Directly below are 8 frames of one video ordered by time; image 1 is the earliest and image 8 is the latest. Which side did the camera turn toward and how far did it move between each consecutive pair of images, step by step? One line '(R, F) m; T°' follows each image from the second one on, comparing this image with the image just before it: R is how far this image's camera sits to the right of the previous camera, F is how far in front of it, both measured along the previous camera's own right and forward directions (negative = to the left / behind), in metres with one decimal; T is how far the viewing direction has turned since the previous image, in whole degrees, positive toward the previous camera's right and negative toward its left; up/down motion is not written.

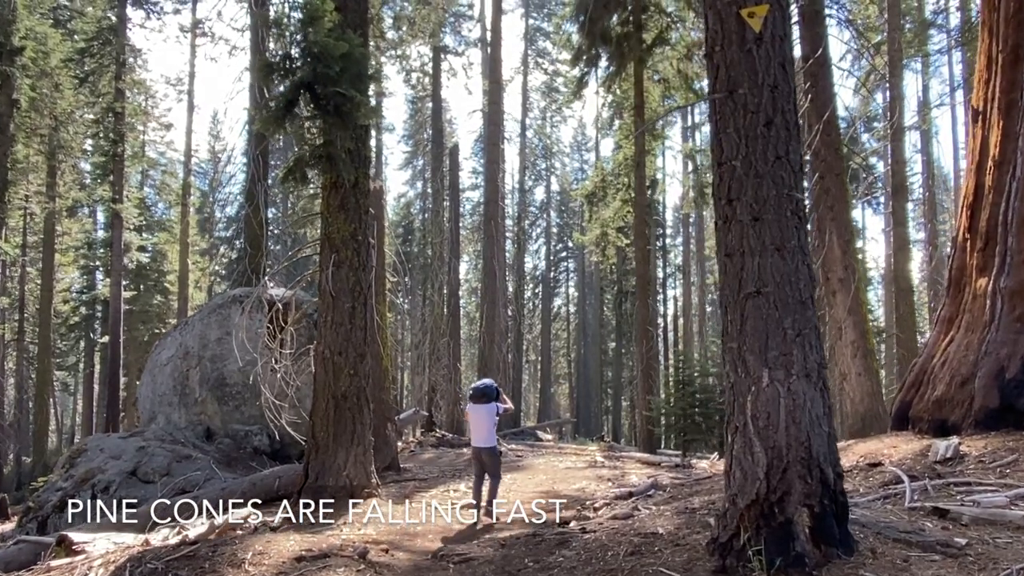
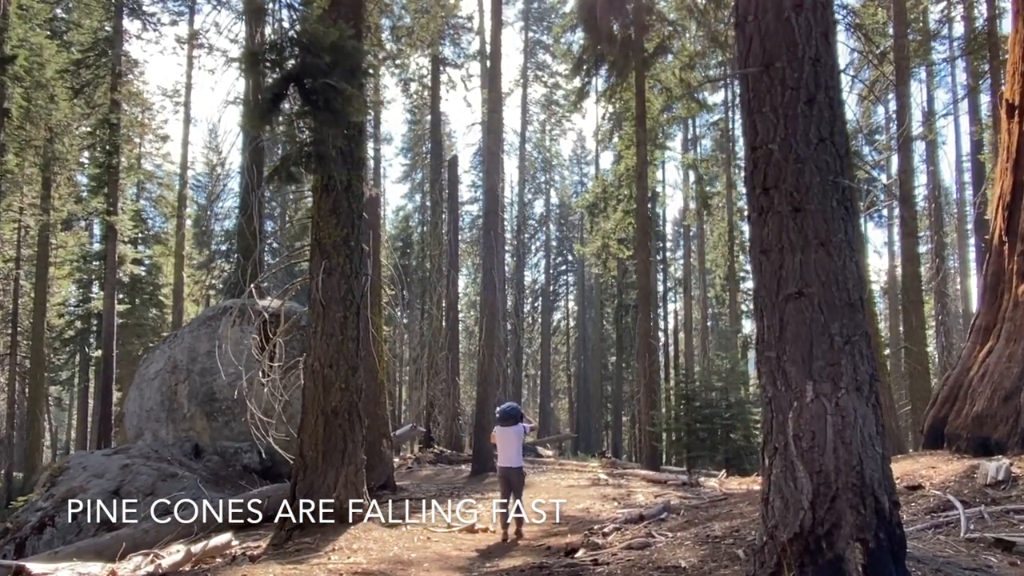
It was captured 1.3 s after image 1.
(0.0, +0.5) m; 0°
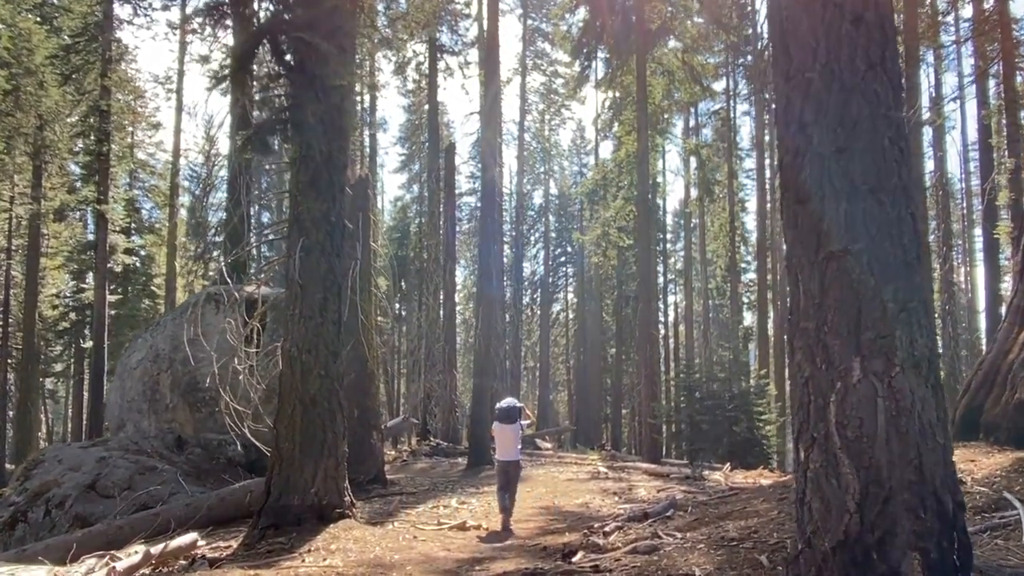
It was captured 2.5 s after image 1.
(+0.1, +0.5) m; 0°
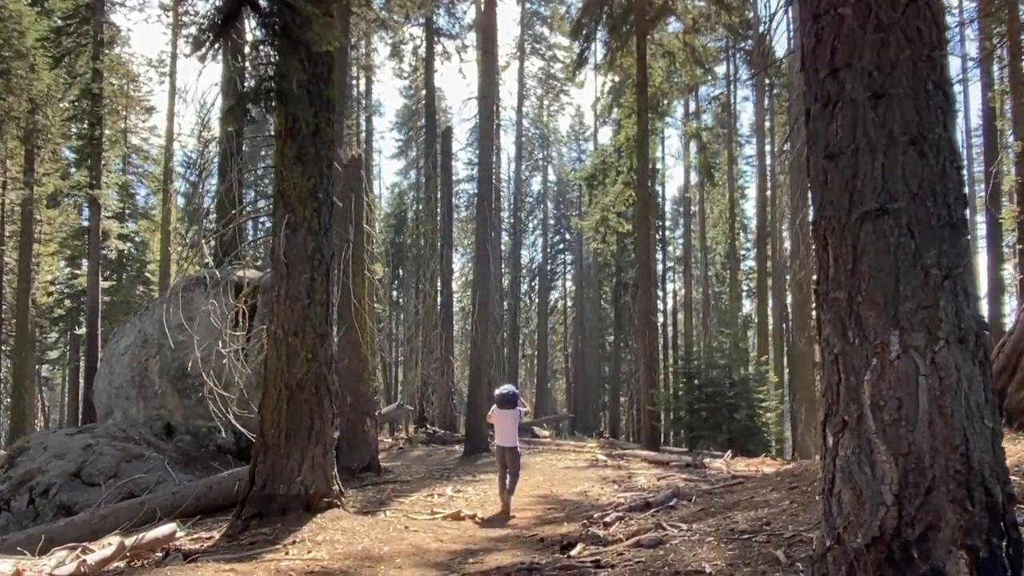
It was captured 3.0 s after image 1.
(0.0, +0.3) m; 0°
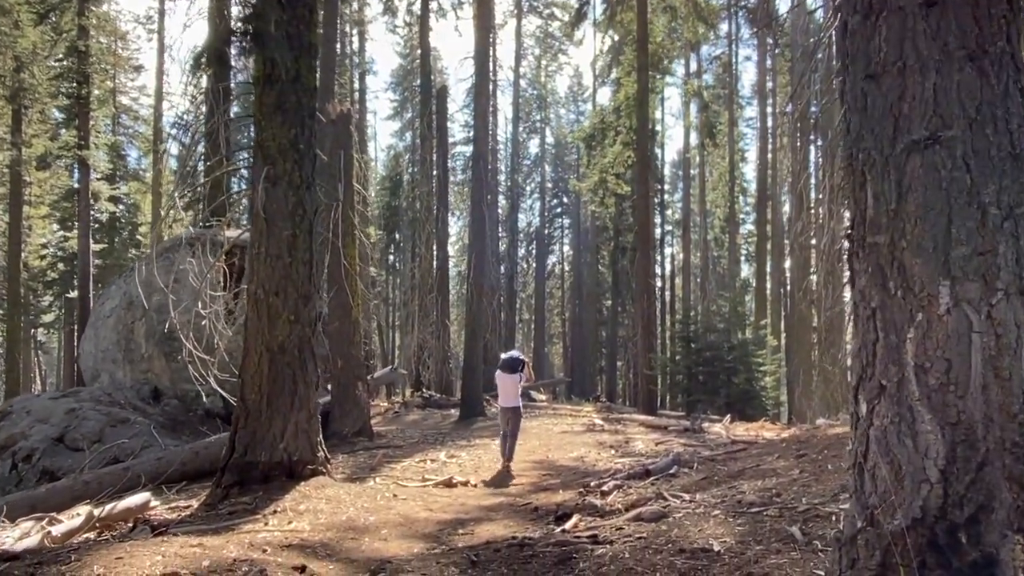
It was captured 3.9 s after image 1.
(0.0, +0.3) m; 0°
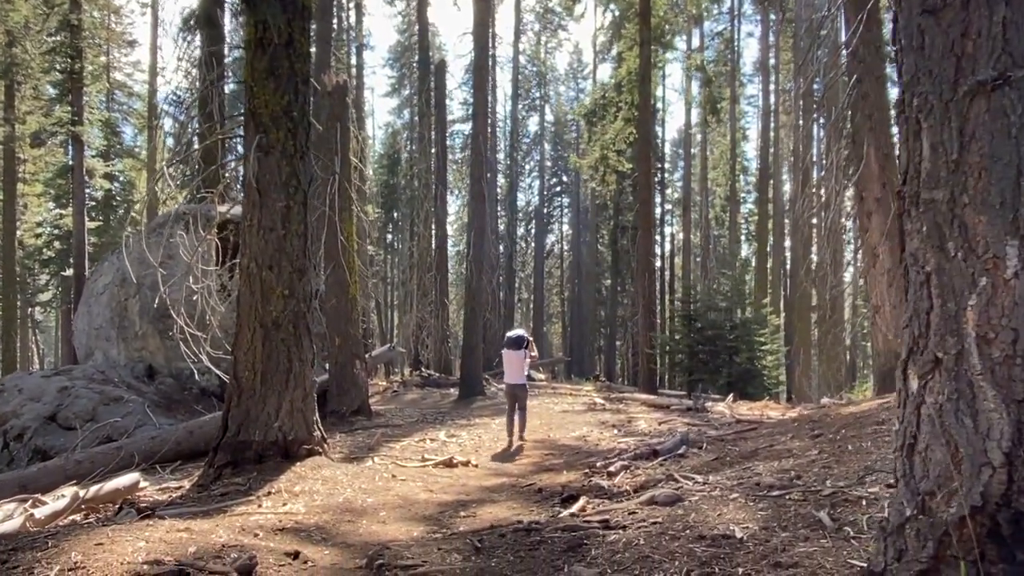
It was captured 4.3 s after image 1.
(0.0, +0.2) m; 0°
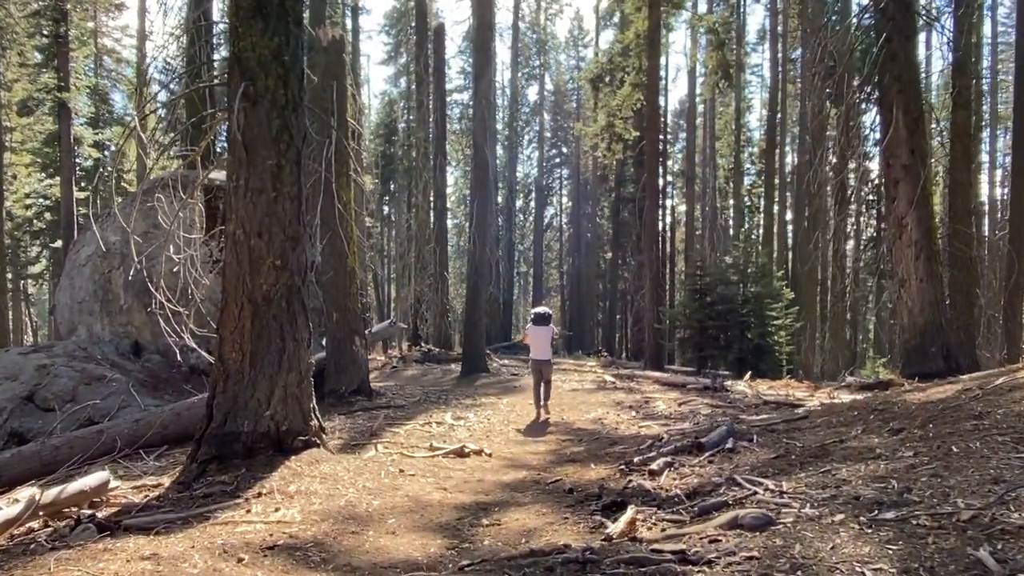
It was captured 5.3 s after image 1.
(-0.2, +0.7) m; 0°
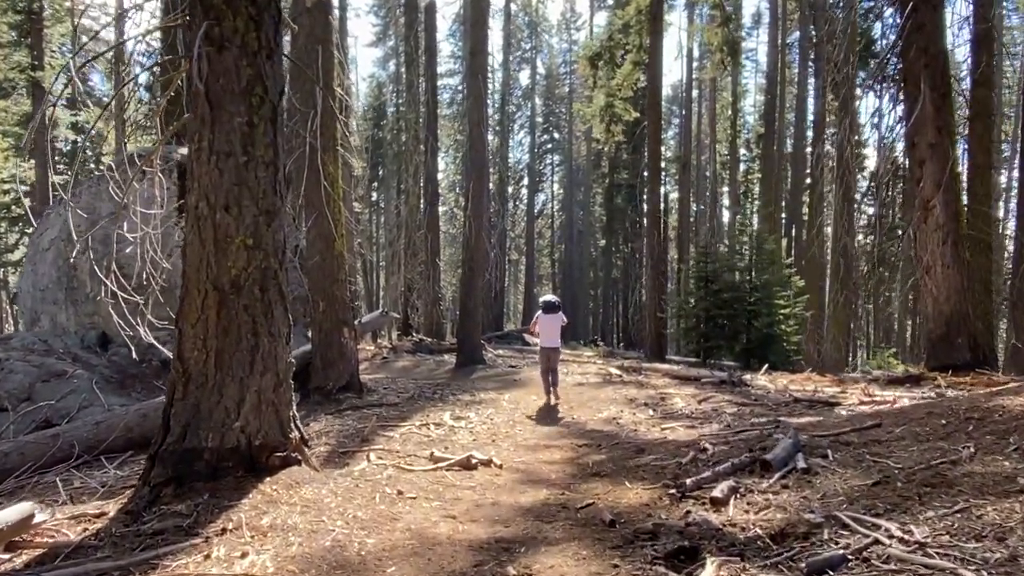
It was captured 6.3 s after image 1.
(-0.2, +0.8) m; +1°
